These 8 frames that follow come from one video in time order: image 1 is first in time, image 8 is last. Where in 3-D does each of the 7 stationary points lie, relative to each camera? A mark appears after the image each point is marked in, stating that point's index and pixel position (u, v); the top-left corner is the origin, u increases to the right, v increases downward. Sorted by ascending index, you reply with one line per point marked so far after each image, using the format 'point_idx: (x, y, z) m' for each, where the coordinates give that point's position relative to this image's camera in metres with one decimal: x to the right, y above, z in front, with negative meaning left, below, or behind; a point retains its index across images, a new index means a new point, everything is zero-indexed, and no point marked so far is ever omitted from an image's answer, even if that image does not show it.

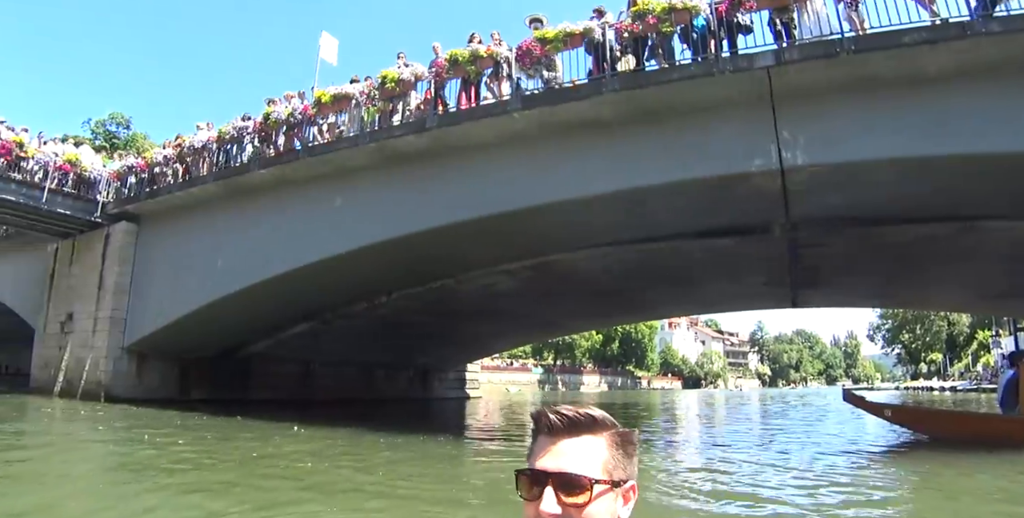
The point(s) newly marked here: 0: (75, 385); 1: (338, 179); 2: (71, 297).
0: (-9.3, -2.7, +14.0) m
1: (-2.9, +1.3, +11.3) m
2: (-10.1, -0.9, +15.0) m
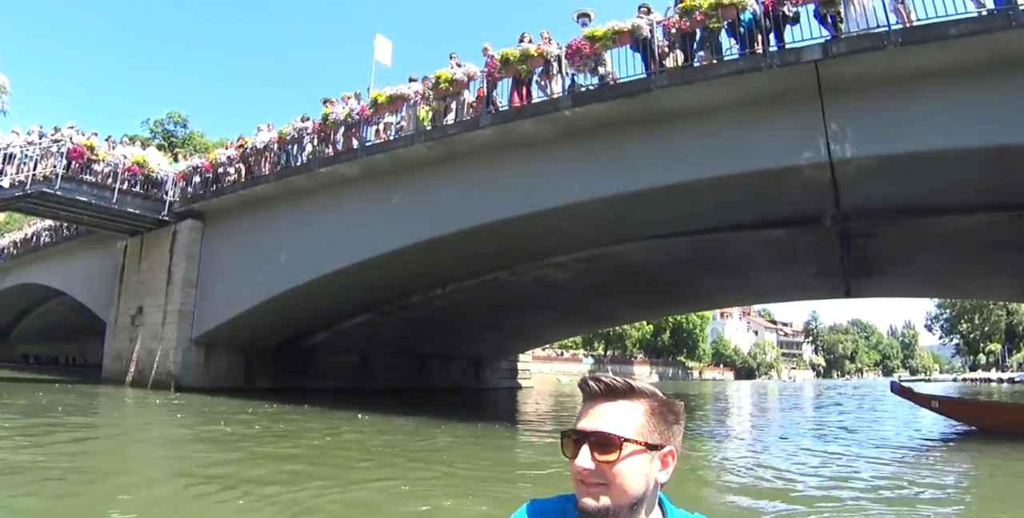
0: (-8.2, -2.6, +14.9) m
1: (-2.0, +1.4, +11.6) m
2: (-8.9, -0.8, +15.9) m
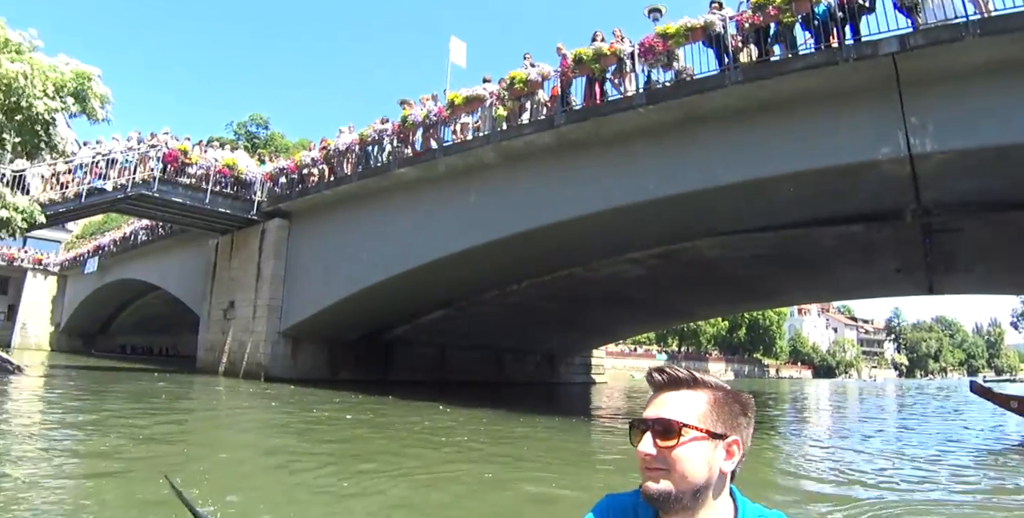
0: (-6.6, -2.6, +15.9) m
1: (-0.8, +1.5, +11.9) m
2: (-7.2, -0.7, +16.9) m
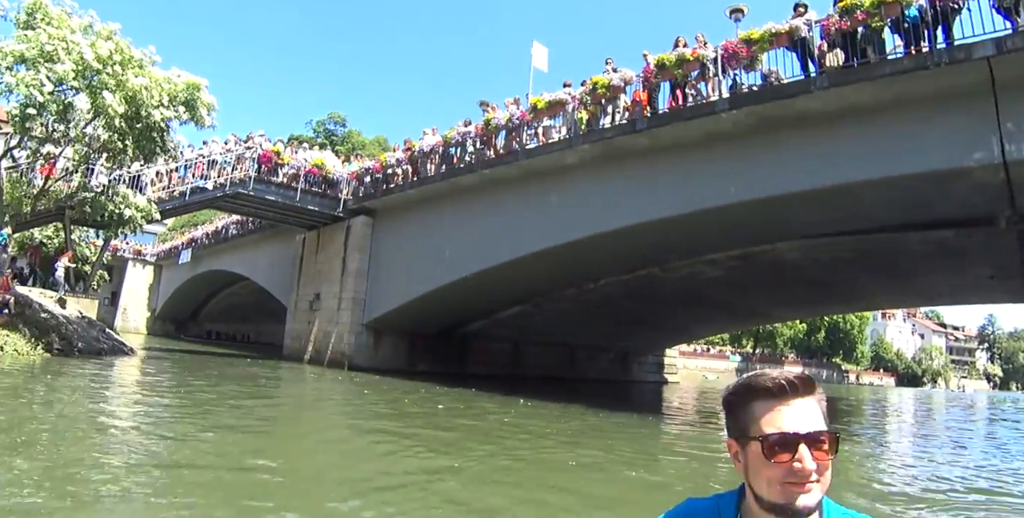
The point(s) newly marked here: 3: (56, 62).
0: (-4.8, -2.4, +16.7) m
1: (+0.6, +1.5, +12.2) m
2: (-5.2, -0.6, +17.8) m
3: (-8.1, +3.5, +11.9) m
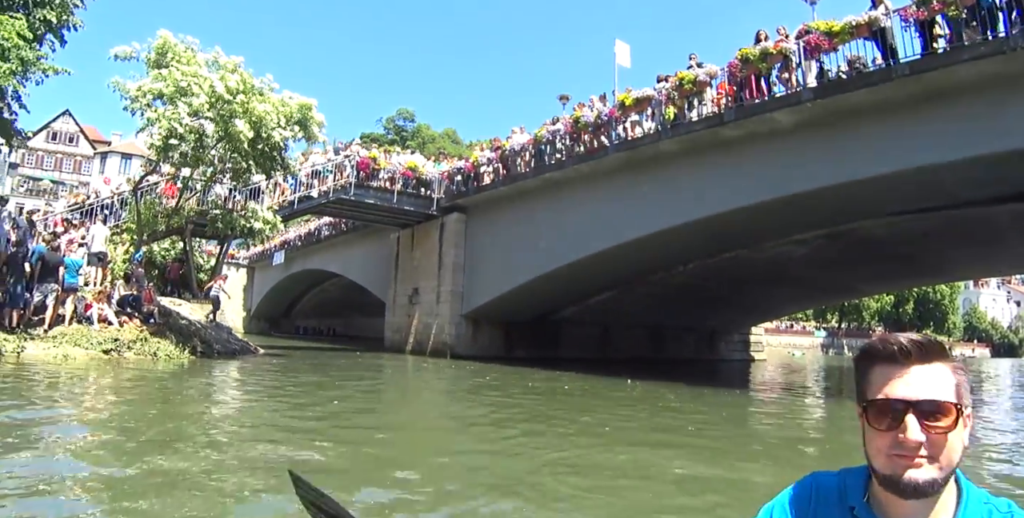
0: (-2.4, -2.3, +18.0) m
1: (+2.3, +1.8, +12.8) m
2: (-2.8, -0.5, +19.1) m
3: (-6.5, +3.3, +13.5) m
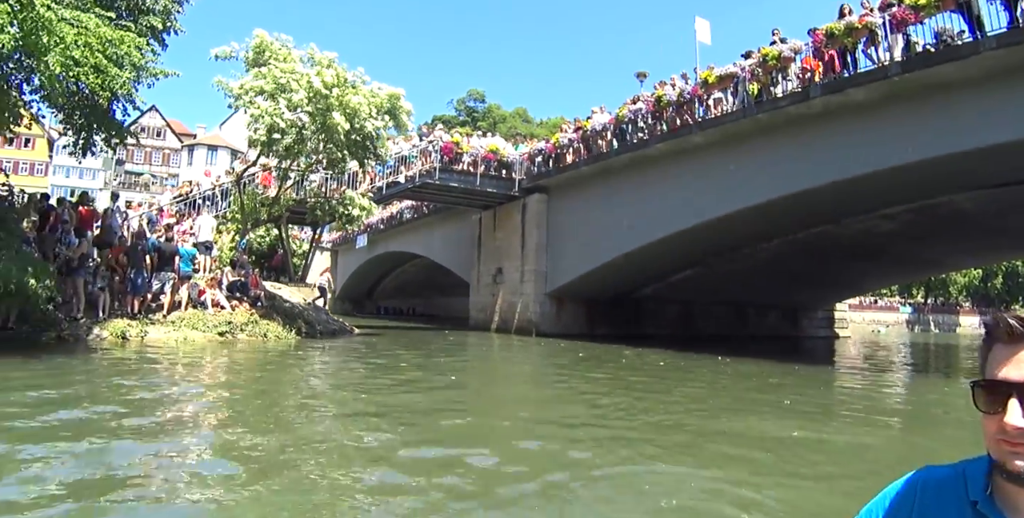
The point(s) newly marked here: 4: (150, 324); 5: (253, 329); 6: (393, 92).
0: (-0.1, -1.8, +18.6) m
1: (+3.9, +2.2, +12.8) m
2: (-0.5, +0.1, +19.7) m
3: (-4.8, +3.7, +14.4) m
4: (-8.0, -1.5, +14.7) m
5: (-6.1, -1.7, +15.8) m
6: (-2.8, +3.9, +15.6) m
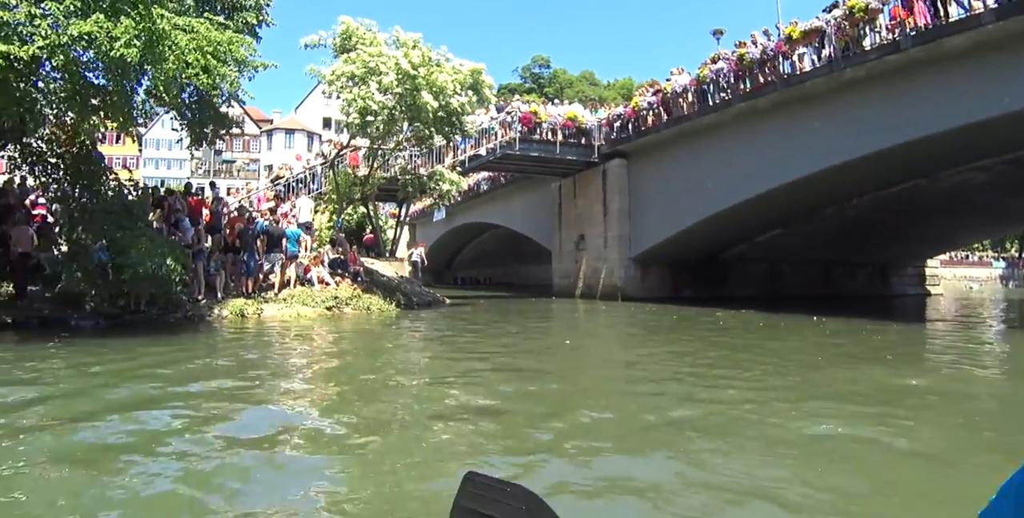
0: (+2.4, -0.8, +18.9) m
1: (+5.5, +3.0, +12.5) m
2: (+2.1, +1.1, +19.9) m
3: (-3.0, +4.2, +15.0) m
4: (-5.9, -1.0, +15.9) m
5: (-3.9, -1.1, +16.8) m
6: (-0.9, +4.6, +16.0) m
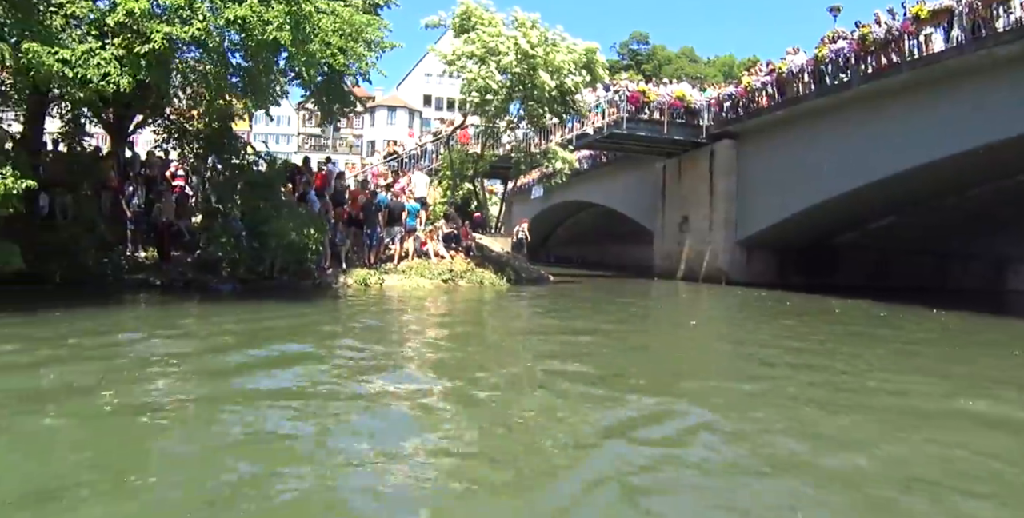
0: (+5.4, -0.3, +18.9) m
1: (+7.8, +3.2, +12.0) m
2: (+5.3, +1.7, +19.9) m
3: (-0.3, +4.8, +15.6) m
4: (-3.2, -0.3, +17.0) m
5: (-1.1, -0.5, +17.6) m
6: (+1.9, +5.2, +16.3) m
